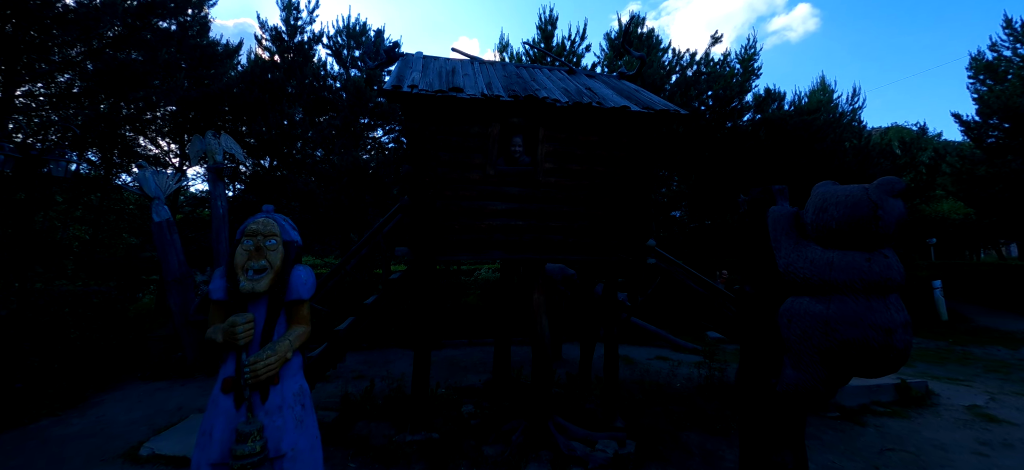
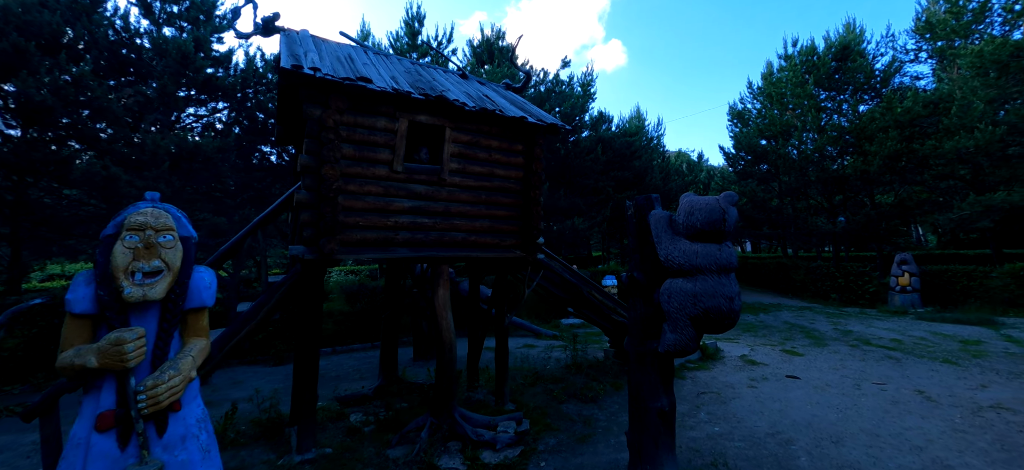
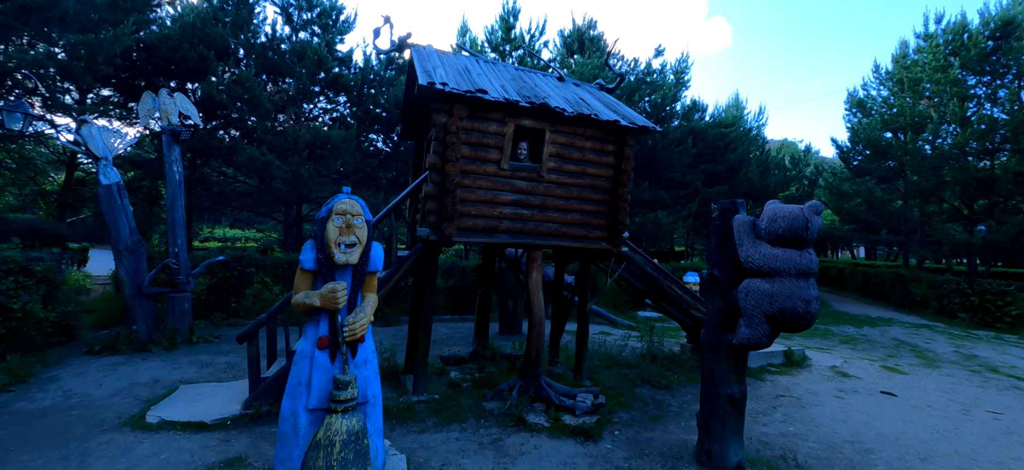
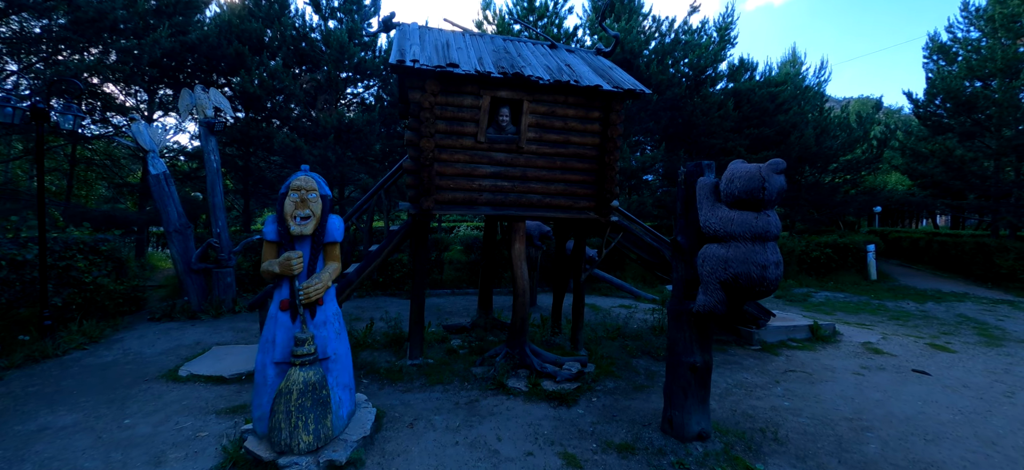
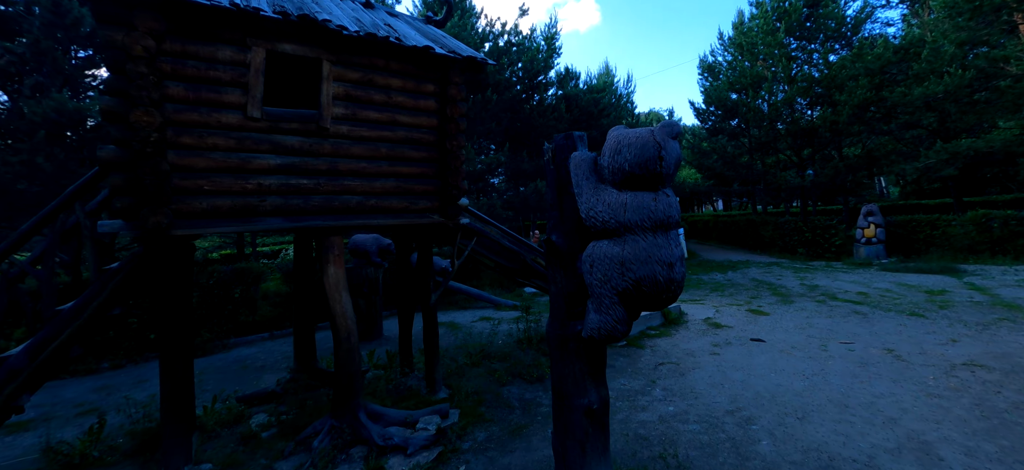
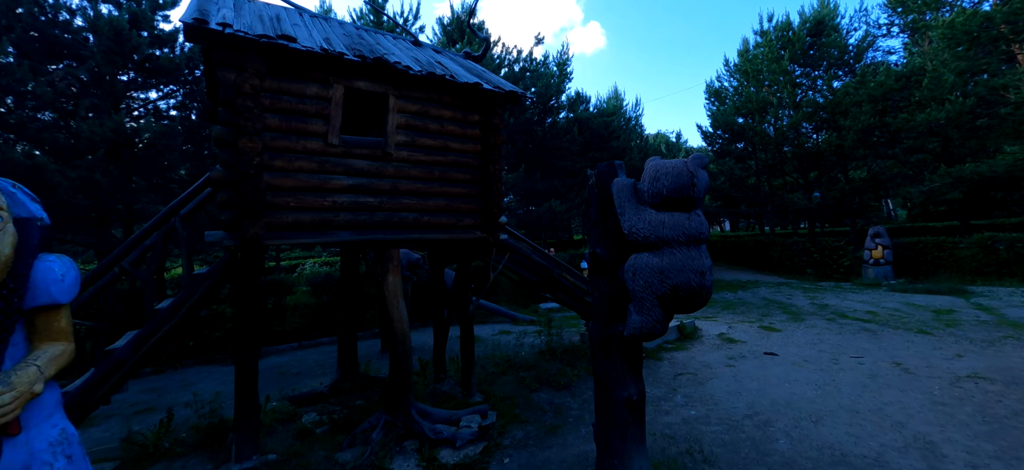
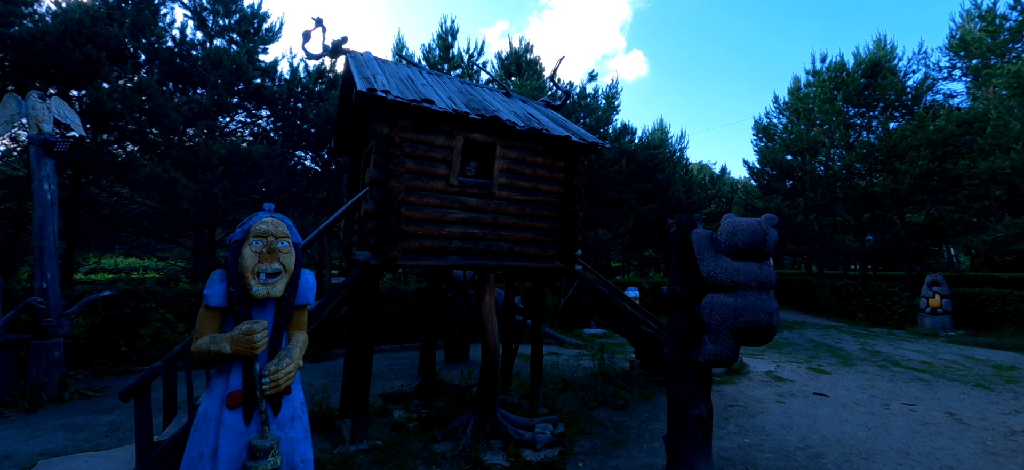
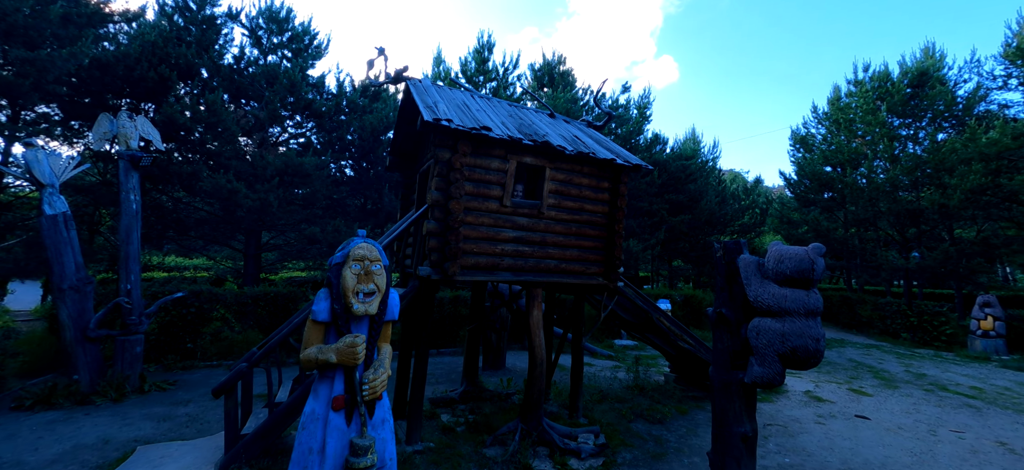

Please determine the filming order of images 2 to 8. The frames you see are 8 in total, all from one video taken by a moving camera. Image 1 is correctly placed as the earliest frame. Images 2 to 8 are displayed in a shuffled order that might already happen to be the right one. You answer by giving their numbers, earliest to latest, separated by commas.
4, 3, 8, 7, 2, 6, 5
